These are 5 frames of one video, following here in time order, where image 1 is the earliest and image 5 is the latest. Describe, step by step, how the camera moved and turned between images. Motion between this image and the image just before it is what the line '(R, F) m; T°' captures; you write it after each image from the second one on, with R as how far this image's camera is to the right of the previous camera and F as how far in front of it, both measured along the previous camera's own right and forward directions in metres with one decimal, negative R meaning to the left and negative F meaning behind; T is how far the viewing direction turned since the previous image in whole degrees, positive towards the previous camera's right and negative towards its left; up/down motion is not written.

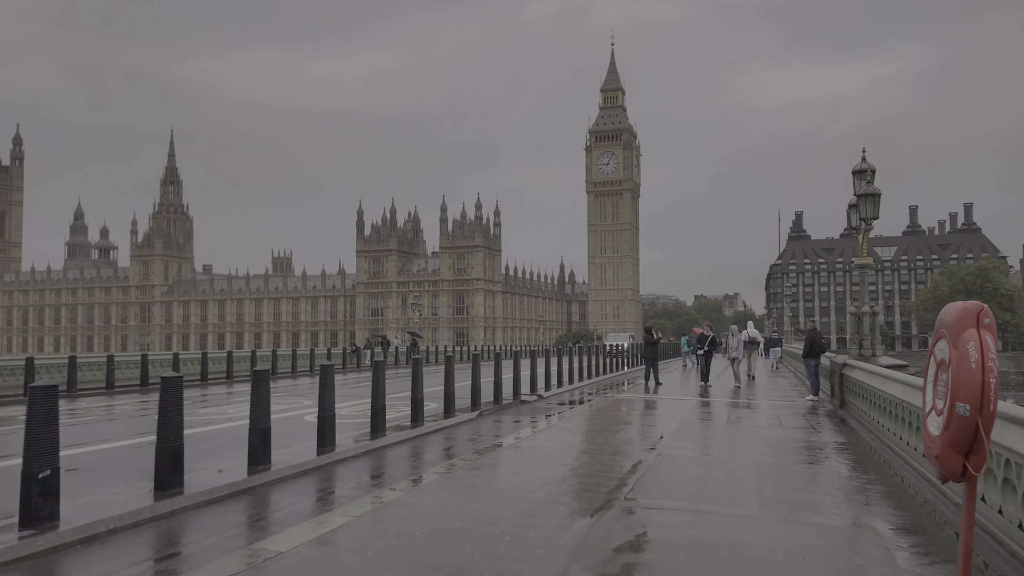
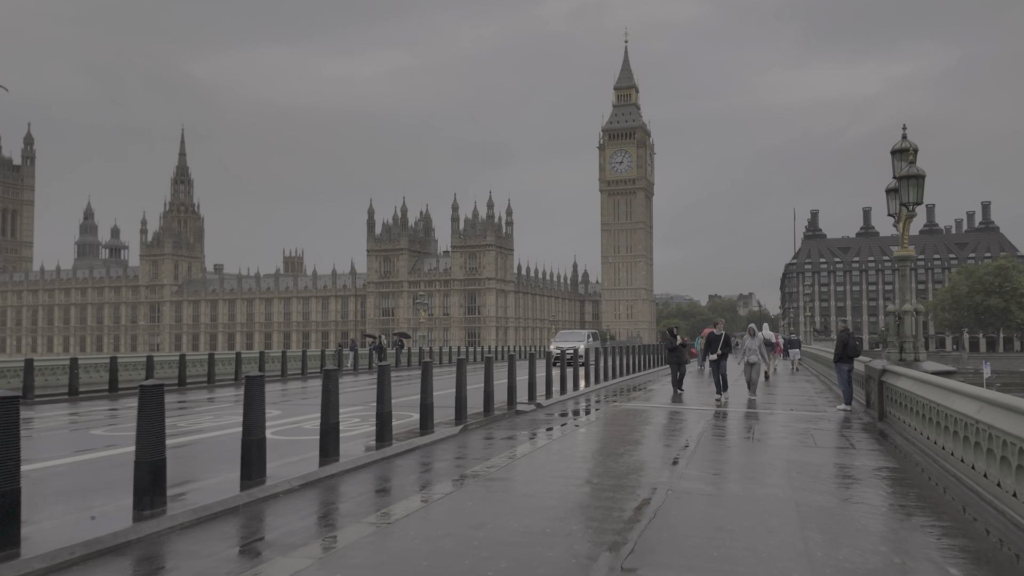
(+0.2, +1.0) m; -1°
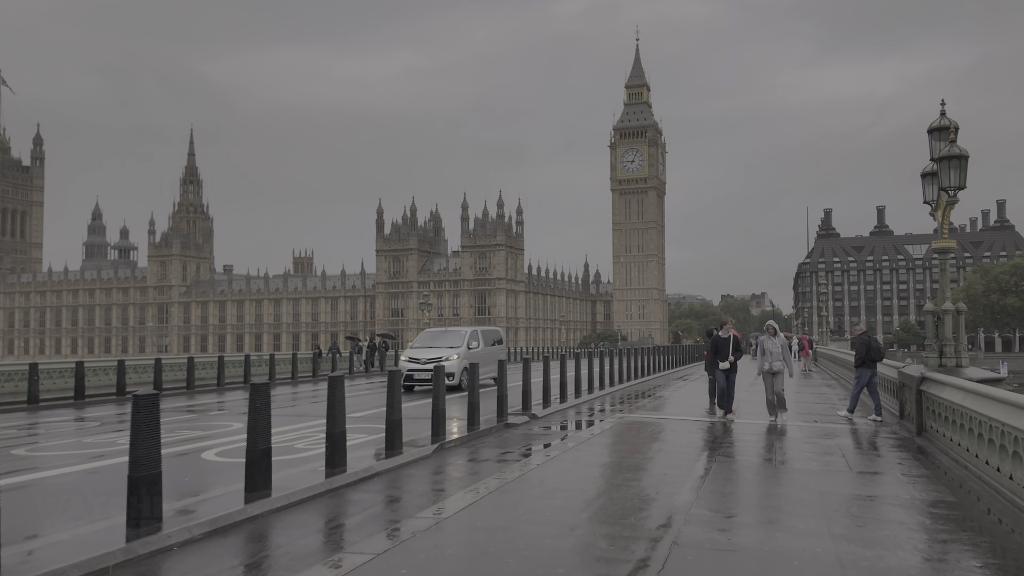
(+0.2, +0.8) m; -1°
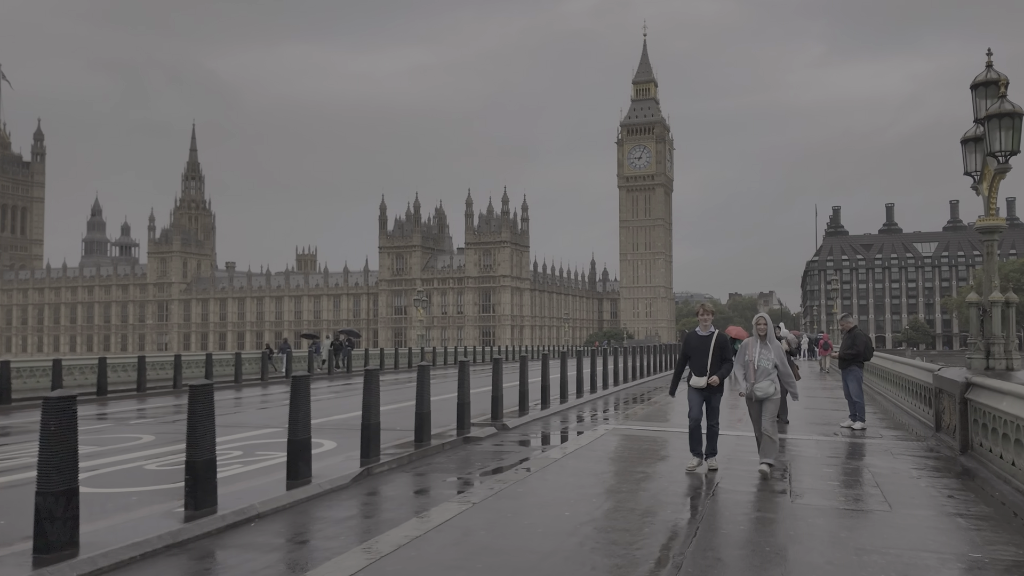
(+0.3, +1.2) m; 0°
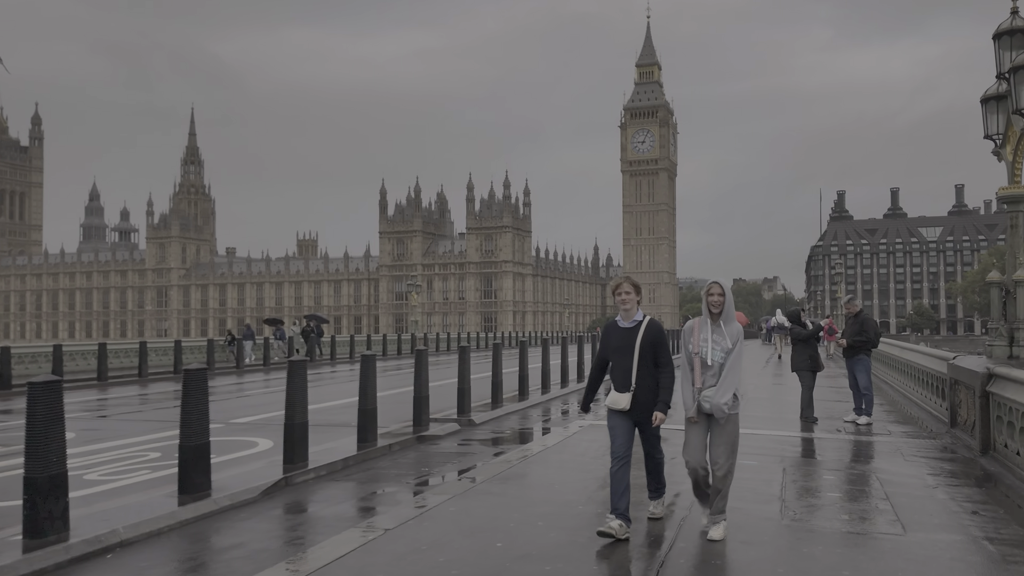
(+0.2, +0.7) m; 0°
